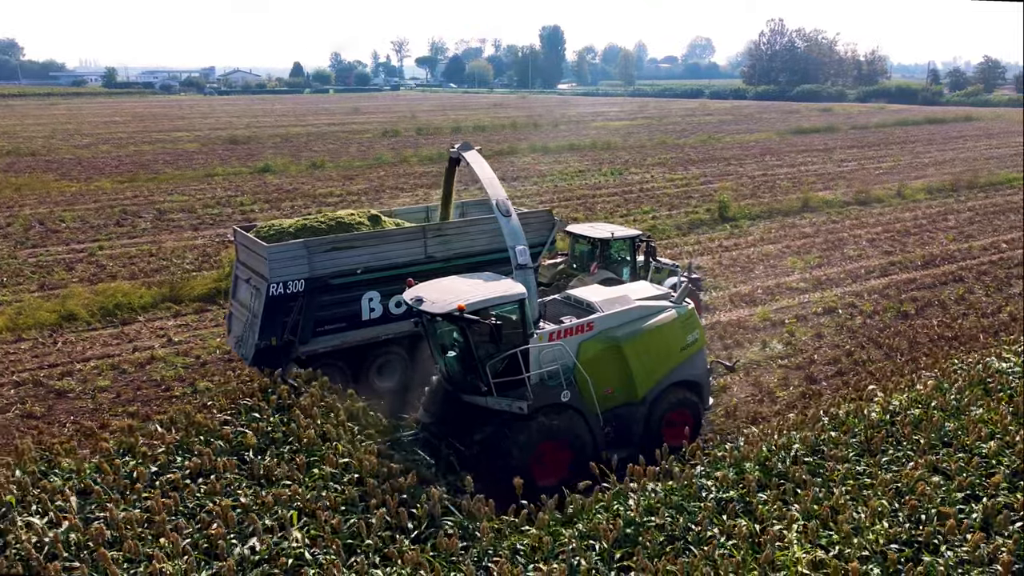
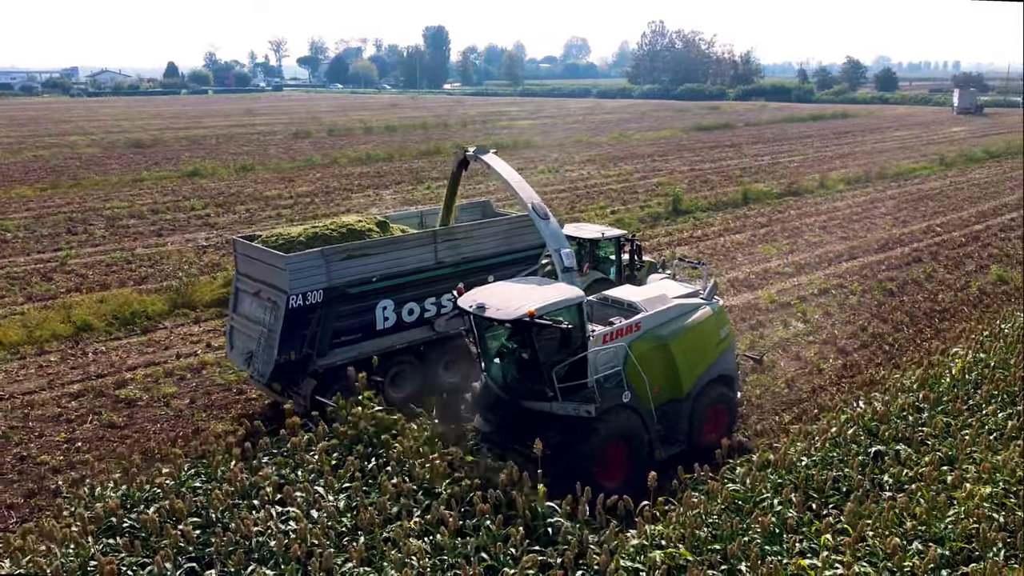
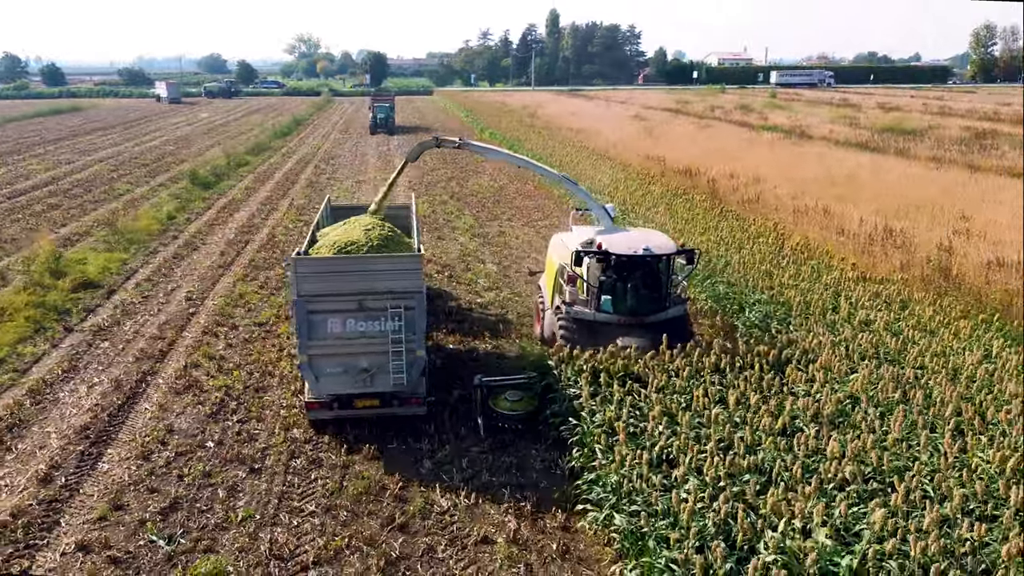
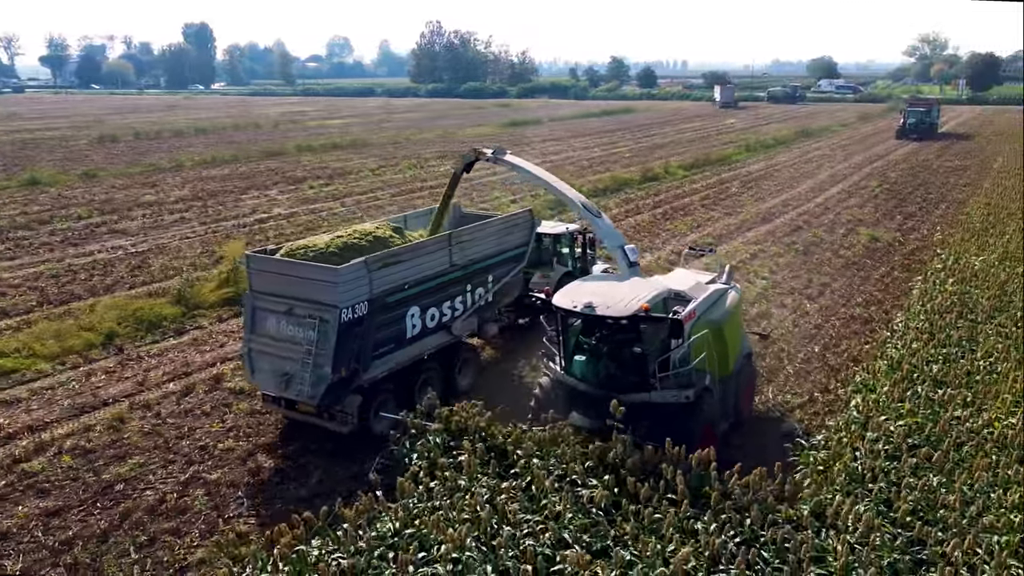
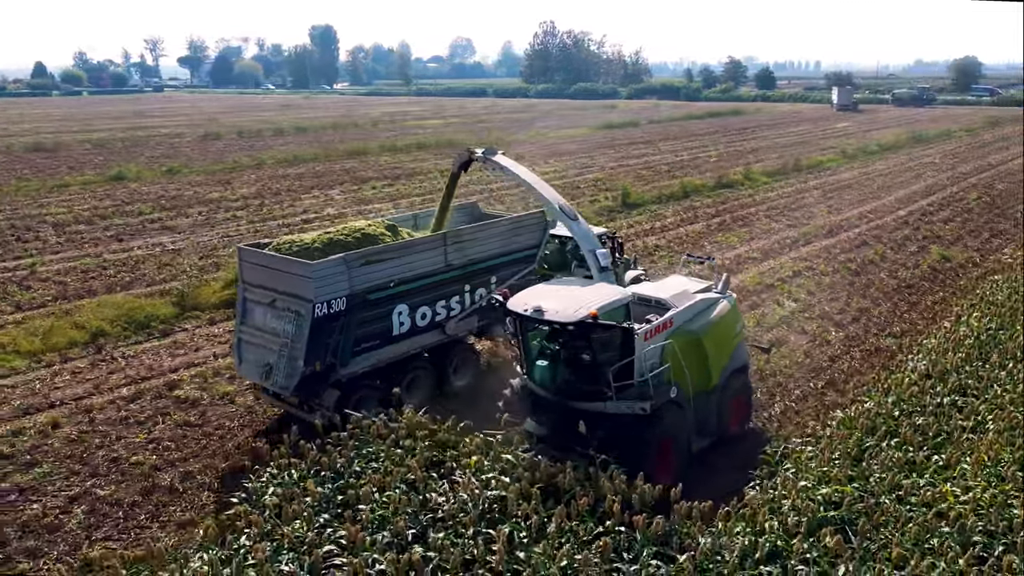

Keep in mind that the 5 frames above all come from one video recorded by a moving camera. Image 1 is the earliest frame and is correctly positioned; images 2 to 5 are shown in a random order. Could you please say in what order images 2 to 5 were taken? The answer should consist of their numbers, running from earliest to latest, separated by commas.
2, 5, 4, 3
